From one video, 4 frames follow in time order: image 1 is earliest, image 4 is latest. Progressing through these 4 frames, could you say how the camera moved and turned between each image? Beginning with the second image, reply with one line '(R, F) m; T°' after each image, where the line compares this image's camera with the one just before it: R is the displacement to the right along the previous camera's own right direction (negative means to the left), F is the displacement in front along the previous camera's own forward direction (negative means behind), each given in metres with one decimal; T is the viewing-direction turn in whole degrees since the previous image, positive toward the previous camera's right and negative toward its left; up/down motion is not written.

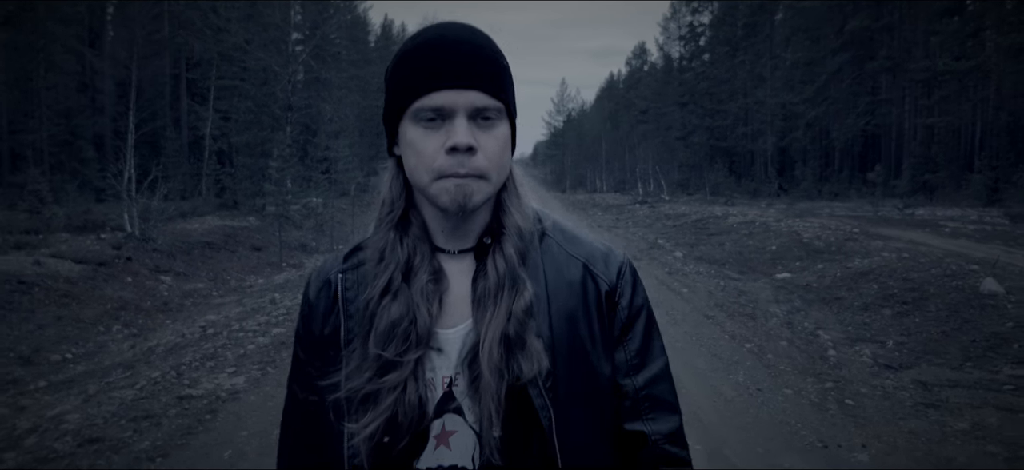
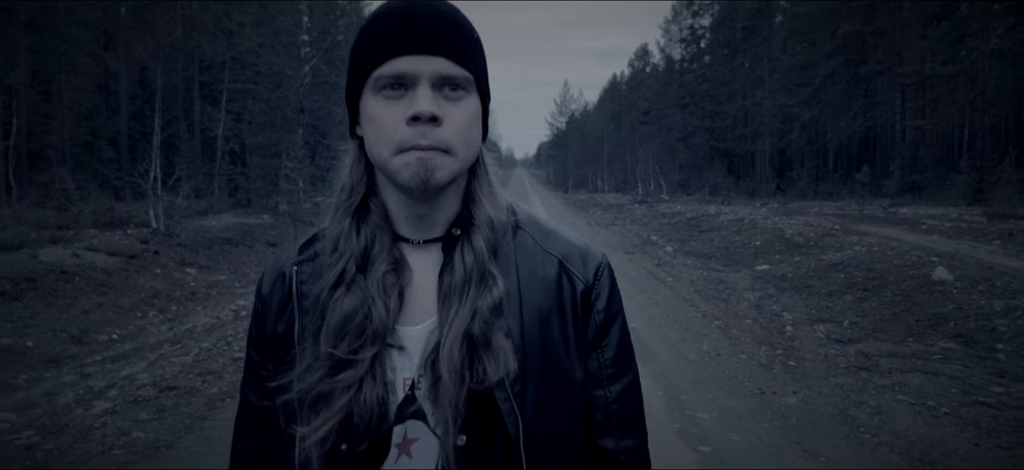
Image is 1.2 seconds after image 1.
(0.0, -0.8) m; 0°
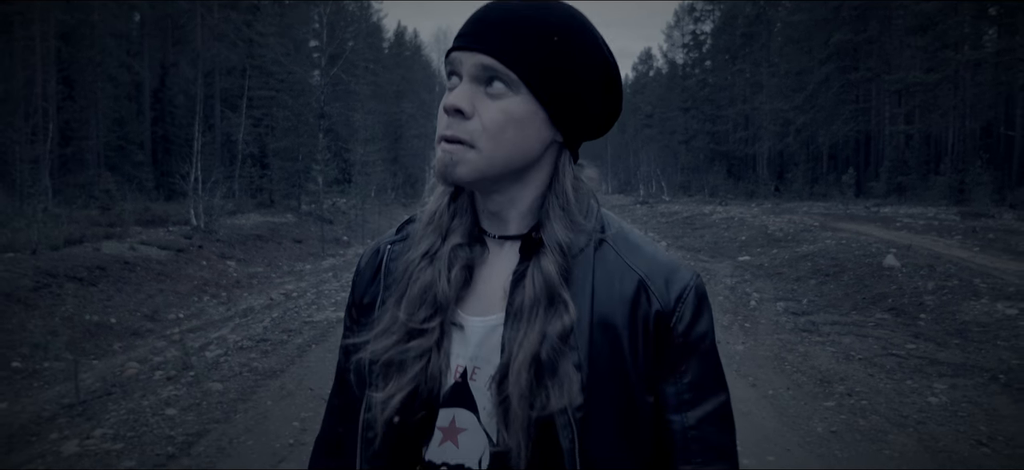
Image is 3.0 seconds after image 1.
(-0.1, -1.3) m; 0°
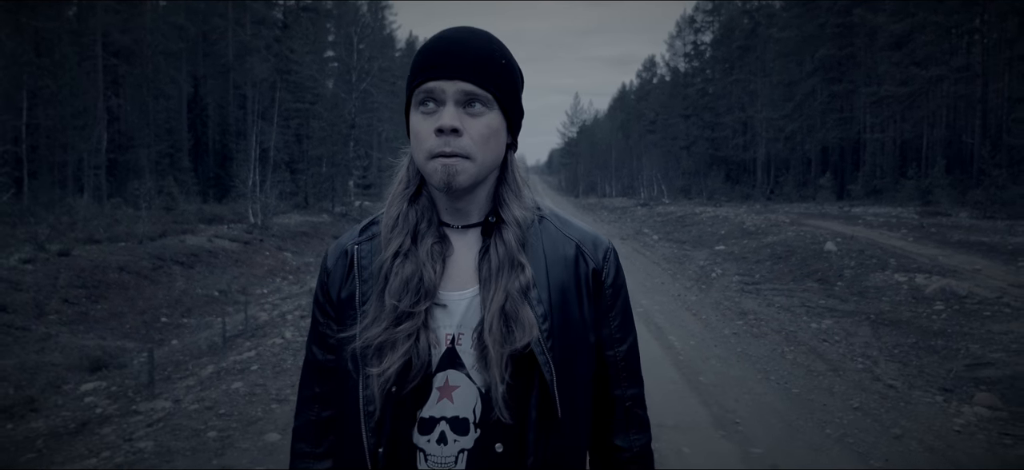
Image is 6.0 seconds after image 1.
(-0.2, -2.4) m; -1°
